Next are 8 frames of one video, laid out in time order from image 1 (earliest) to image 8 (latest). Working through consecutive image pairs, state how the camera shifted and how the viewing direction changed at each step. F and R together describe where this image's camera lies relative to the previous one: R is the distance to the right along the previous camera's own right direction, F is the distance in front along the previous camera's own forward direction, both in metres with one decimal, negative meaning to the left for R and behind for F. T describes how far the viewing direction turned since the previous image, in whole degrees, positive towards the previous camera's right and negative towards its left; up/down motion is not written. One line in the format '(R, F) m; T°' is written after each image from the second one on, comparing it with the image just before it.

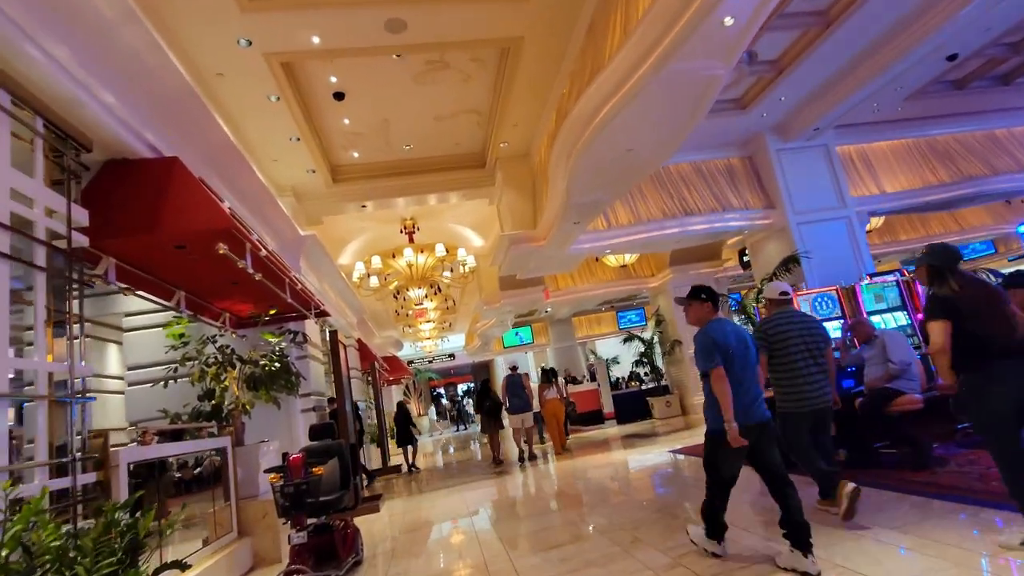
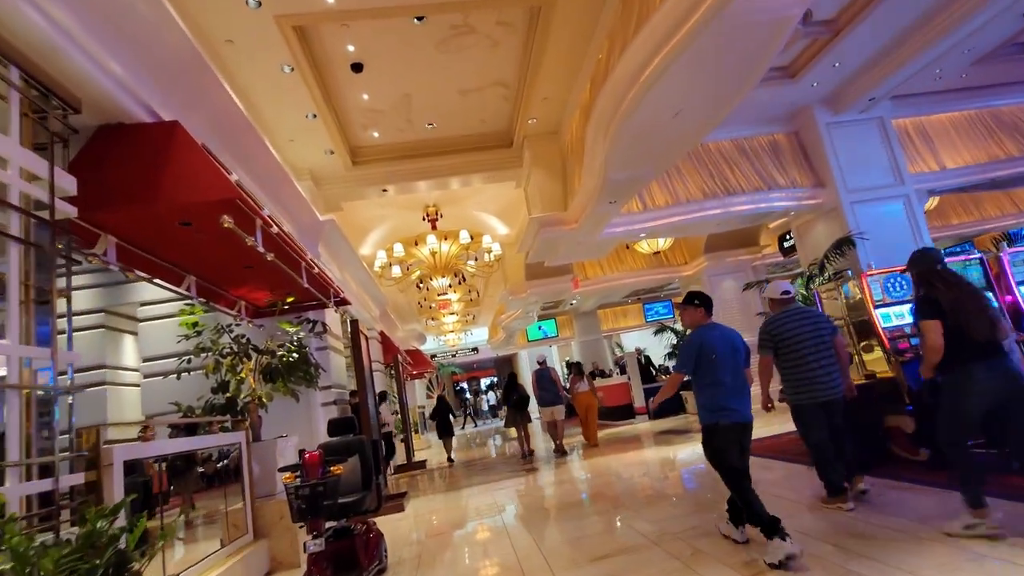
(-0.1, +0.4) m; -2°
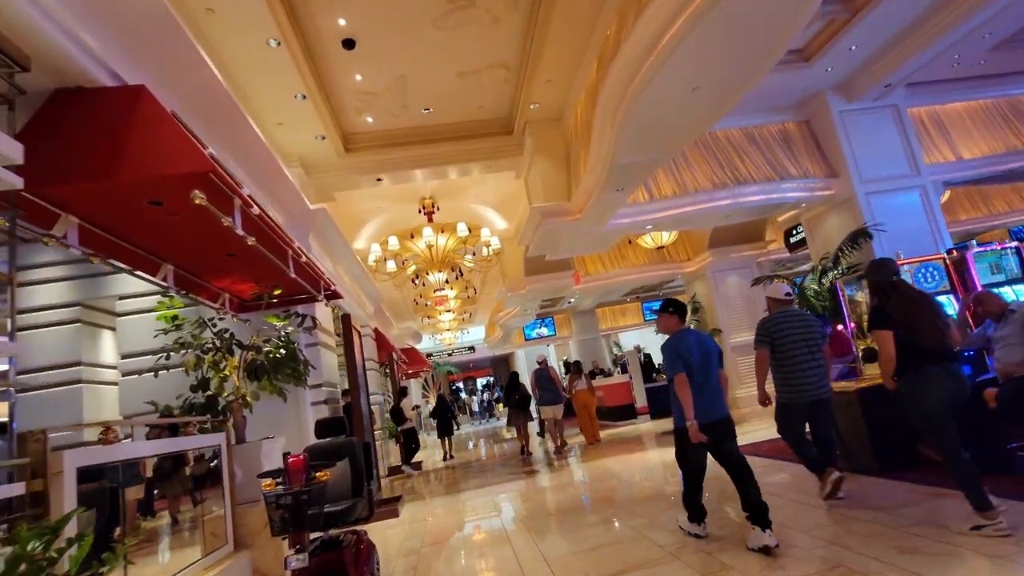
(-0.1, +0.3) m; 0°
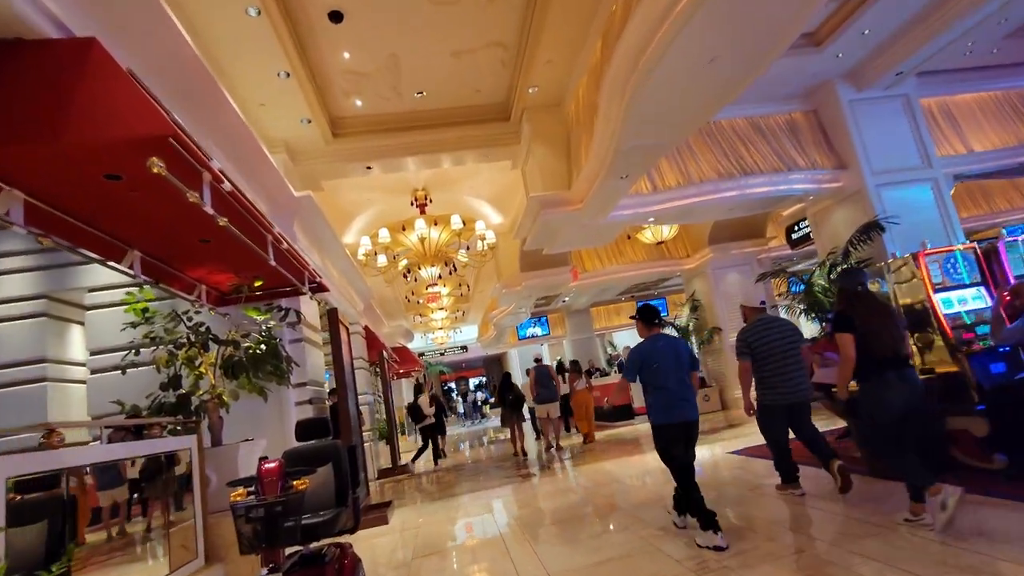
(-0.1, +0.3) m; +1°
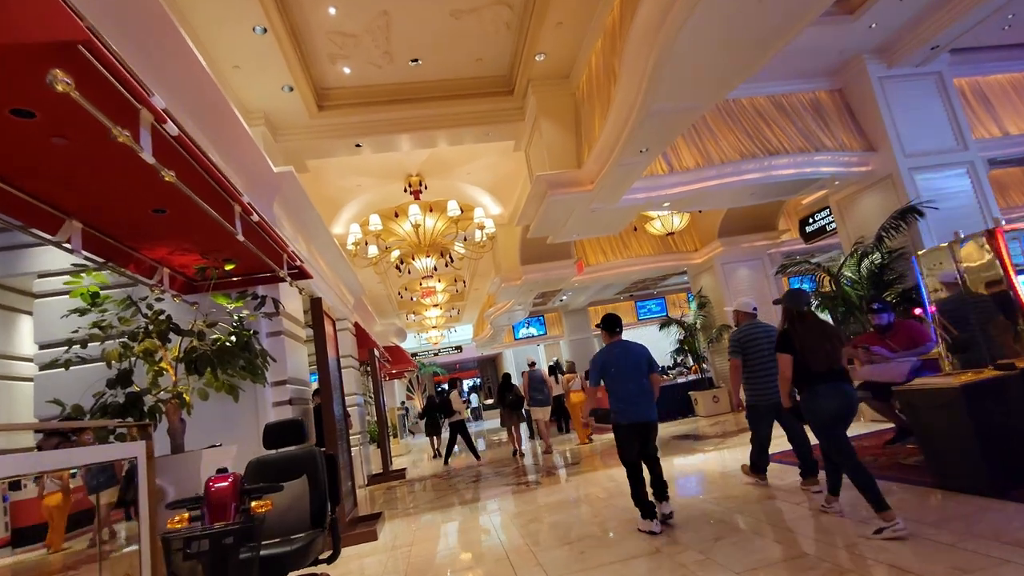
(-0.1, +0.6) m; +1°
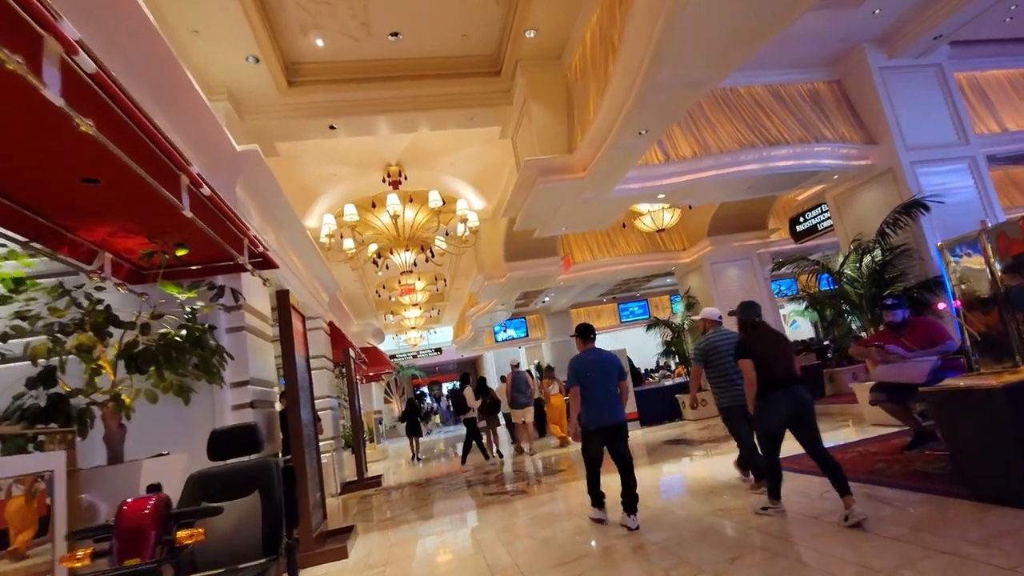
(-0.1, +0.4) m; +2°
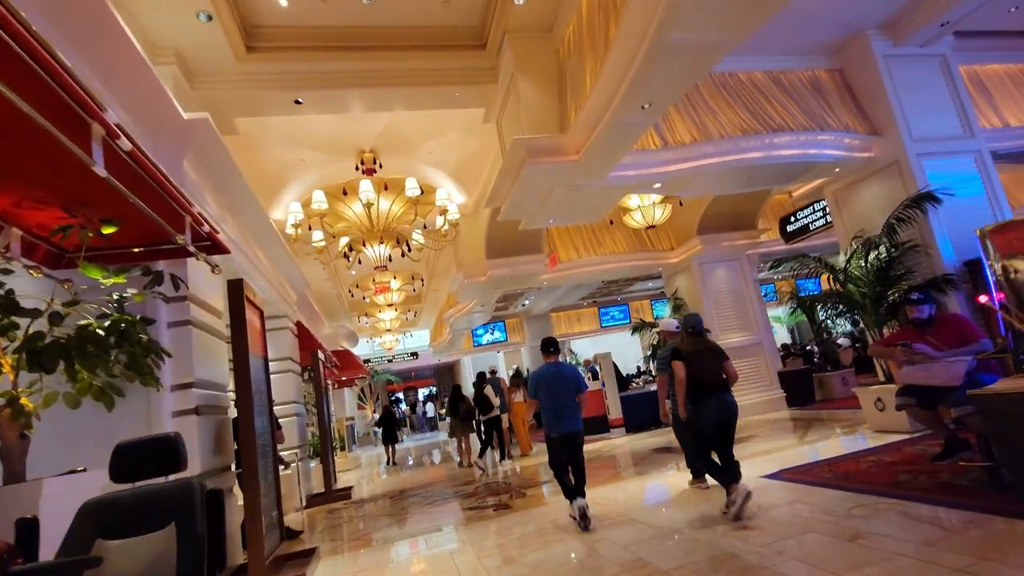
(-0.1, +0.5) m; +2°
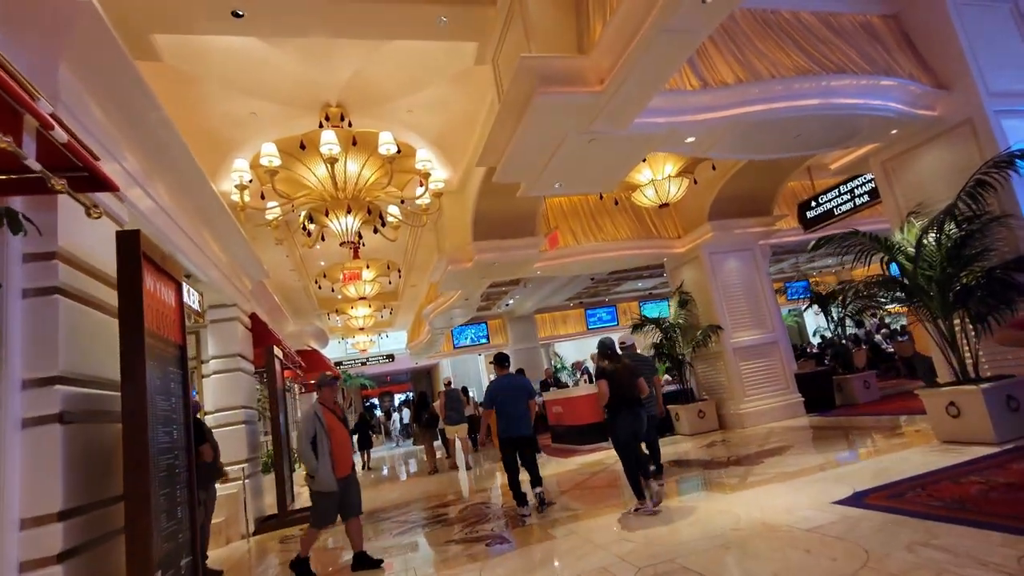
(-0.2, +1.1) m; +2°
